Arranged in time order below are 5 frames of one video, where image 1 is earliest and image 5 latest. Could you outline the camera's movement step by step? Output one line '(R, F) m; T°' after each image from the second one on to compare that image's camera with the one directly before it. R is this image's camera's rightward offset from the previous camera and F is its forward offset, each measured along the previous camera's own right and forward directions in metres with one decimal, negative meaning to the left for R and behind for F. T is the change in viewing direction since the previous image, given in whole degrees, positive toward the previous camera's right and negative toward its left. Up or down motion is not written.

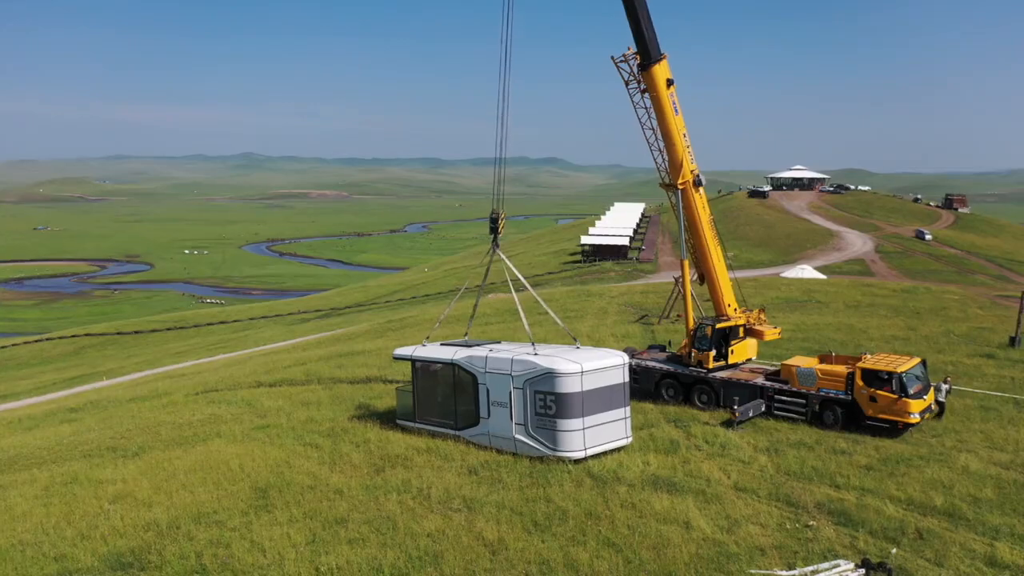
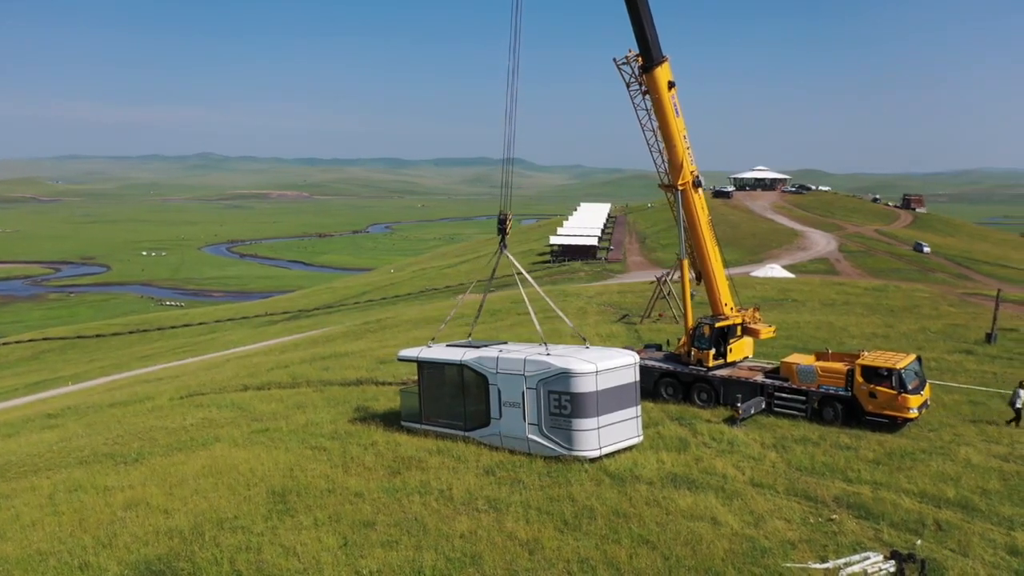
(-0.9, 0.0) m; +2°
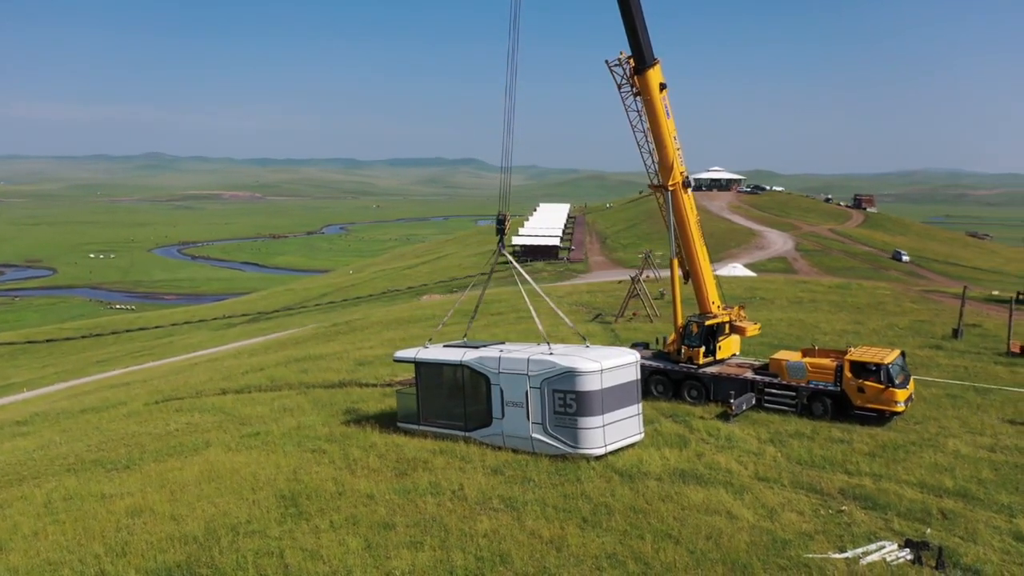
(-0.9, 0.0) m; +3°
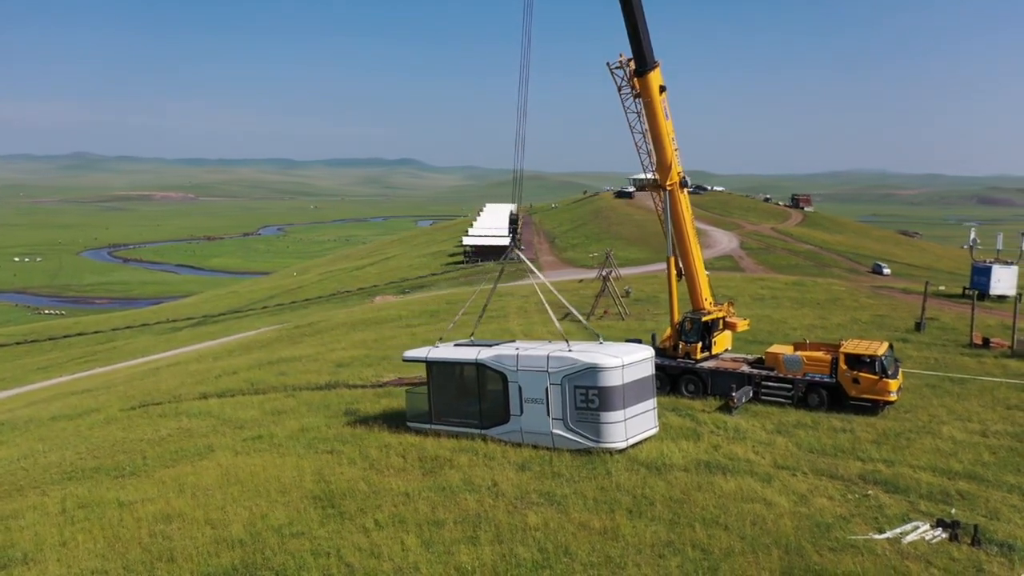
(-1.5, -0.2) m; +4°
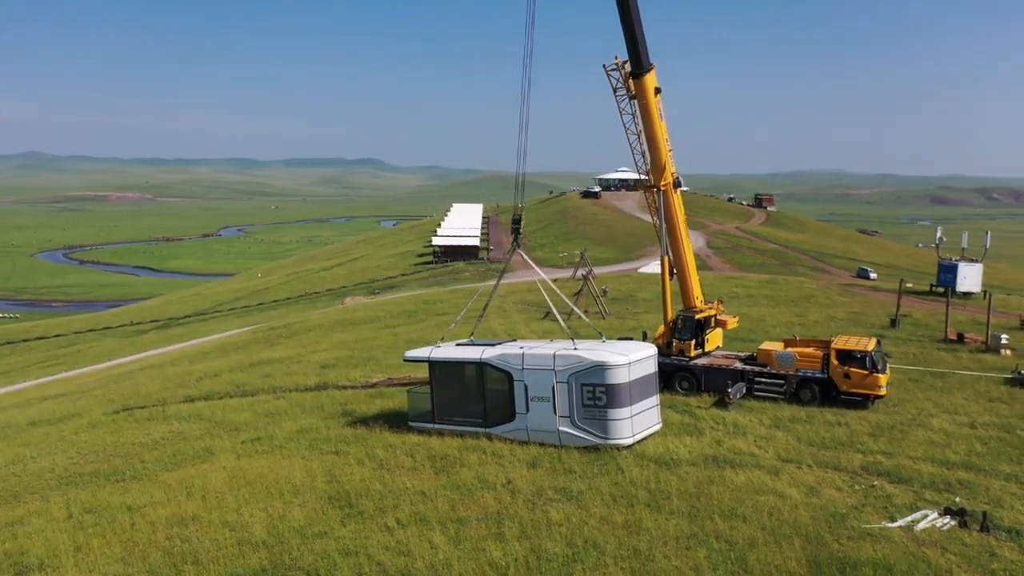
(-0.8, -0.1) m; +2°
